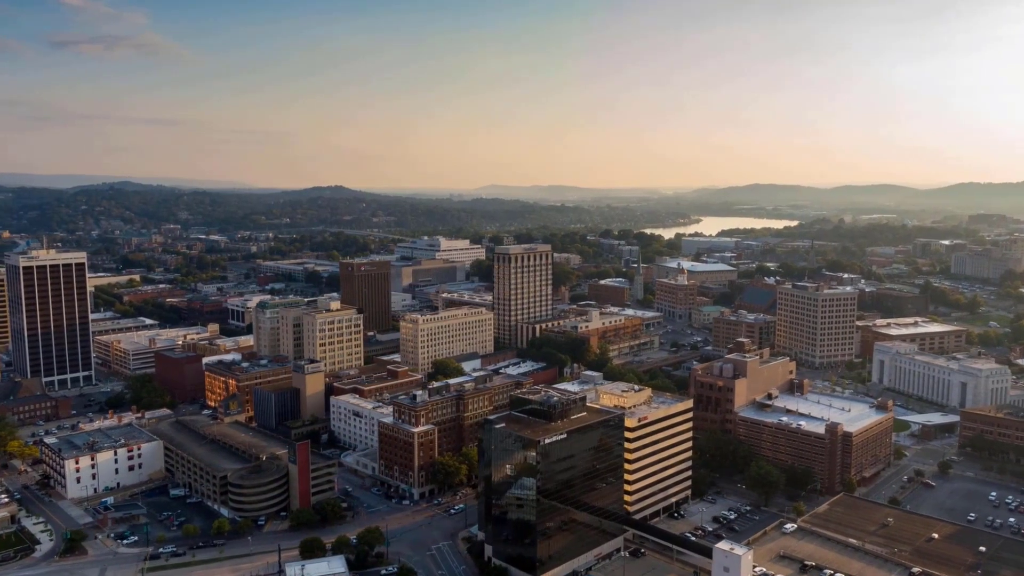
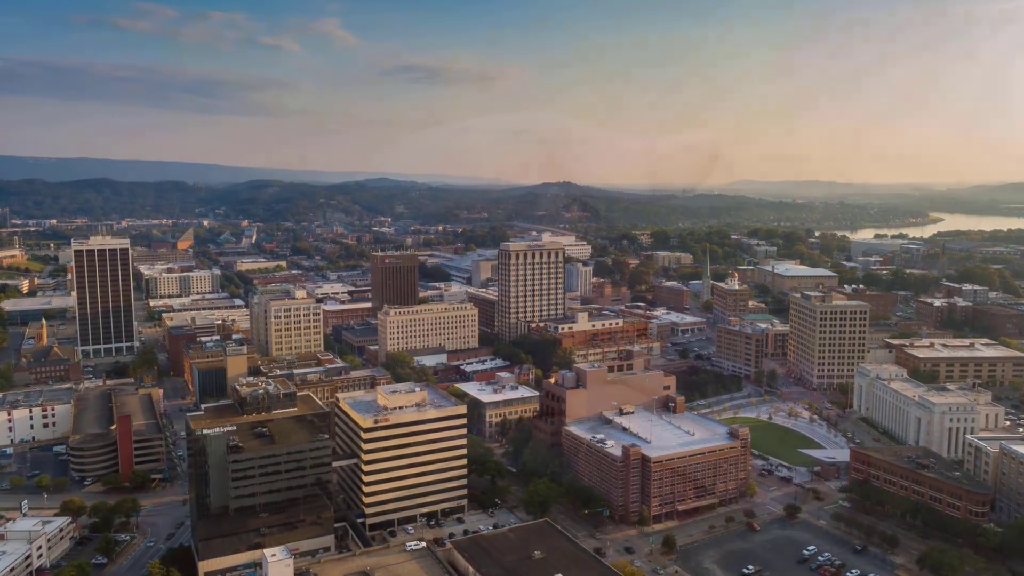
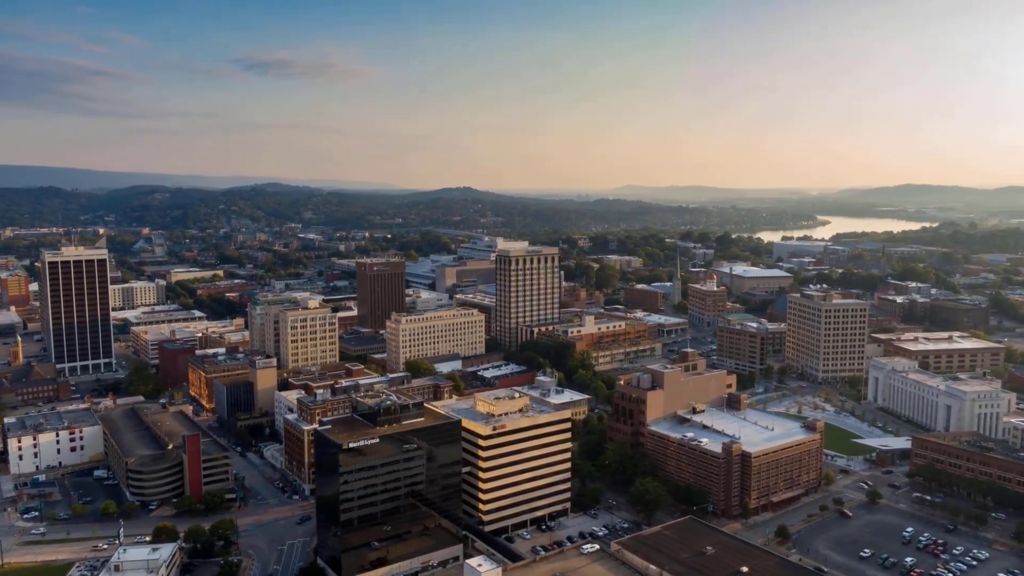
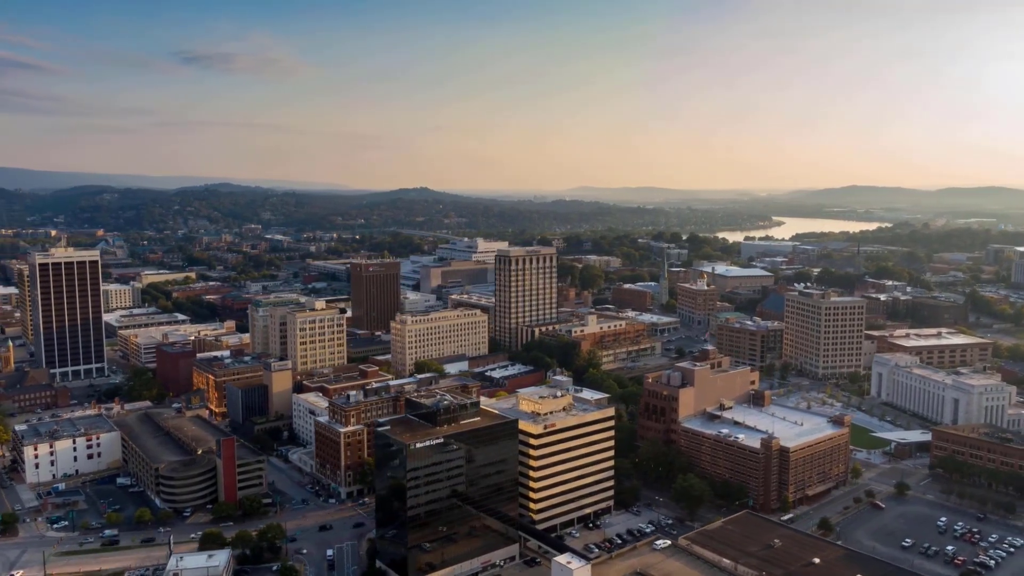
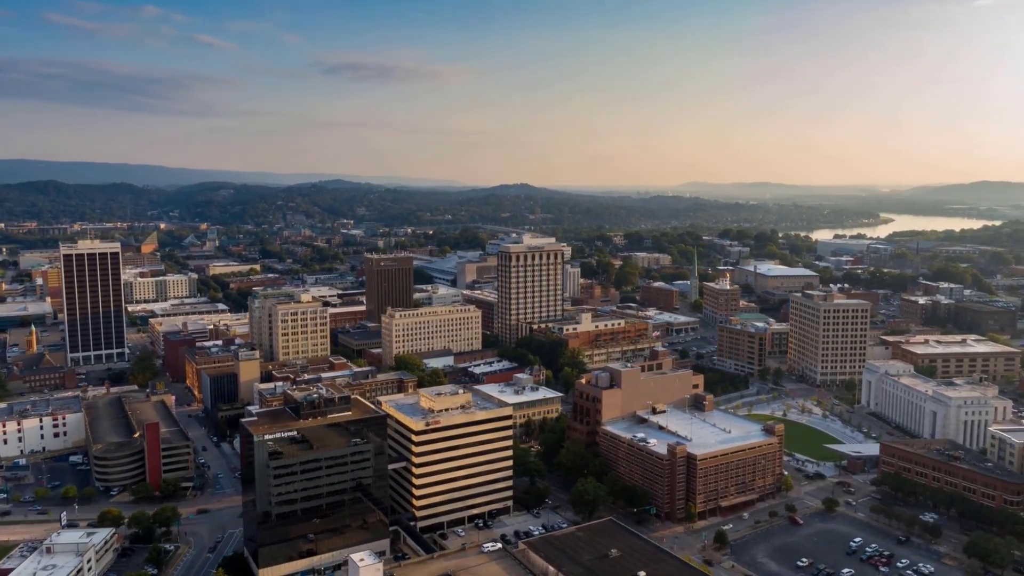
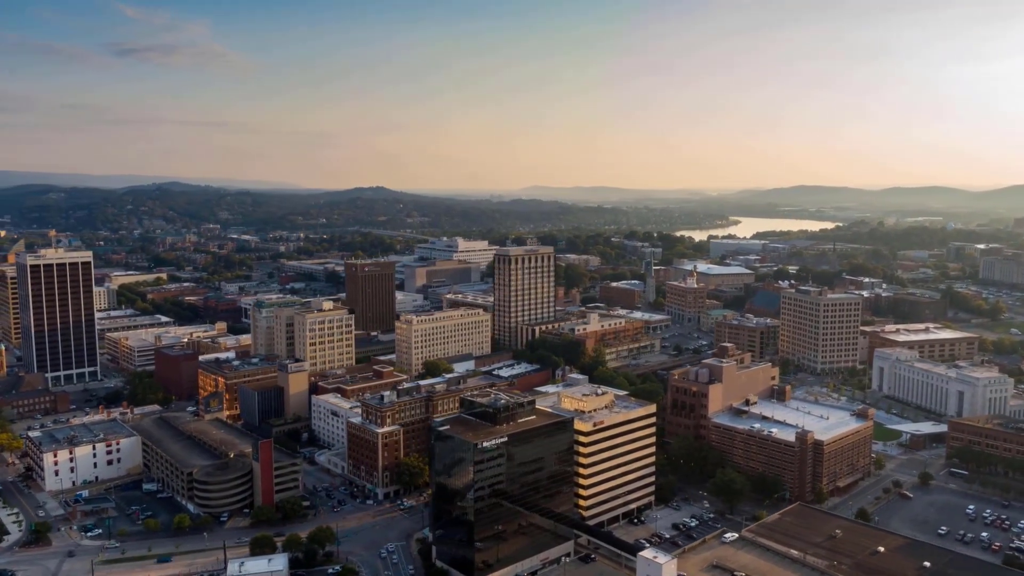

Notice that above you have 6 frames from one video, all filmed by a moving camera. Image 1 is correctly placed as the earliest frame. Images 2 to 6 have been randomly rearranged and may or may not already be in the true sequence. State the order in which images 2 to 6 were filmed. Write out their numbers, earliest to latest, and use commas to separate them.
6, 4, 3, 5, 2
